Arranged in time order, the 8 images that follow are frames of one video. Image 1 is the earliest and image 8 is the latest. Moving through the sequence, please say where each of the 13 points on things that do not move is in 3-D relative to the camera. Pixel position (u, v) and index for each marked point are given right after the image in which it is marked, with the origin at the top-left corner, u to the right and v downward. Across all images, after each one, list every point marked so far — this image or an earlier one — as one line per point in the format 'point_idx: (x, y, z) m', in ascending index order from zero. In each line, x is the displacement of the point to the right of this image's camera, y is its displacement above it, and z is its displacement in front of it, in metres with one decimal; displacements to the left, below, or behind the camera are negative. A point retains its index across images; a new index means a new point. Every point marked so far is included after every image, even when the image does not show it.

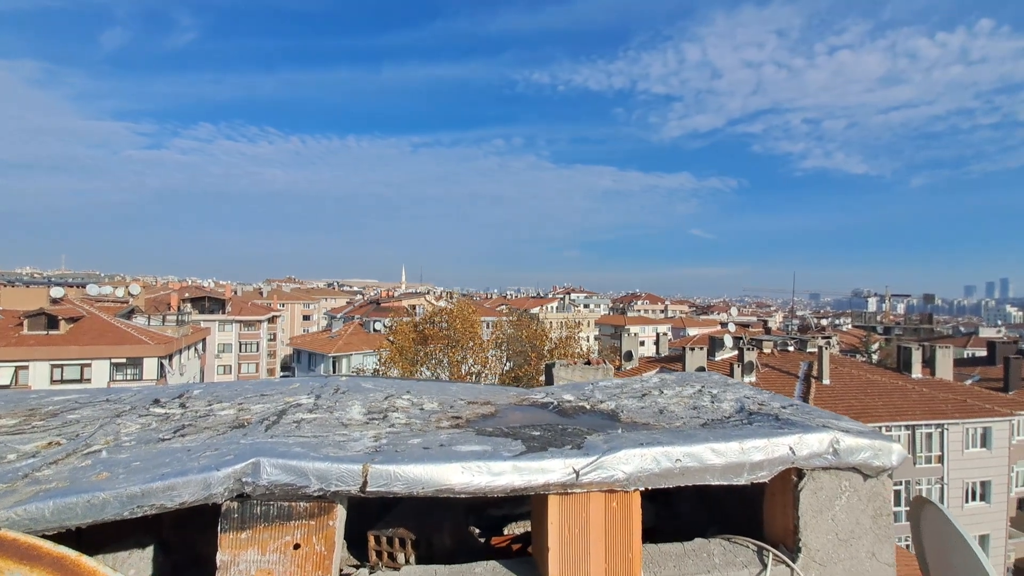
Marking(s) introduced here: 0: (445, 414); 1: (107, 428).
0: (-0.3, -0.7, +2.9) m
1: (-1.8, -0.6, +2.5) m
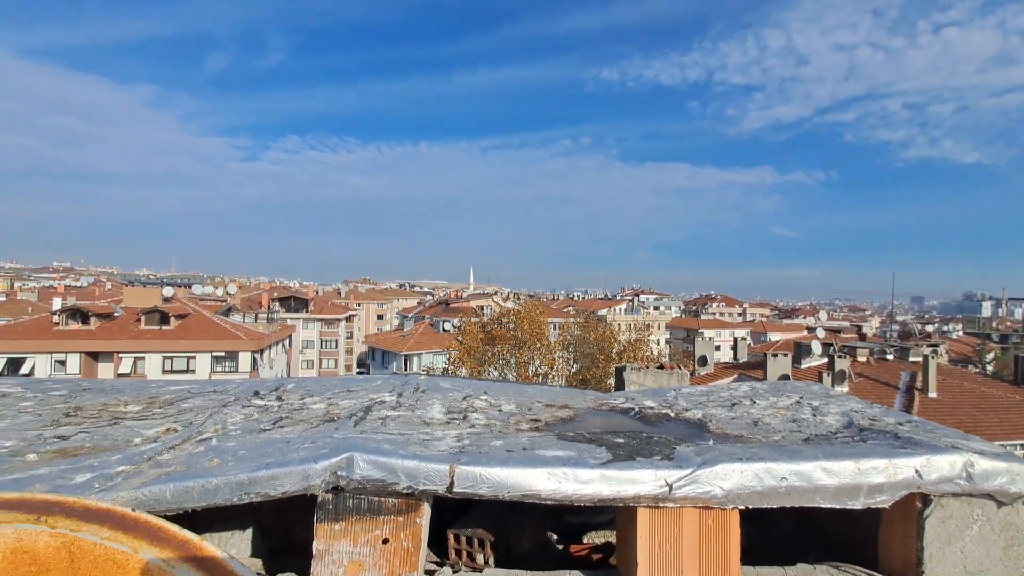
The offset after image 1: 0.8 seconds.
0: (+0.1, -0.7, +3.0) m
1: (-1.4, -0.6, +2.7) m
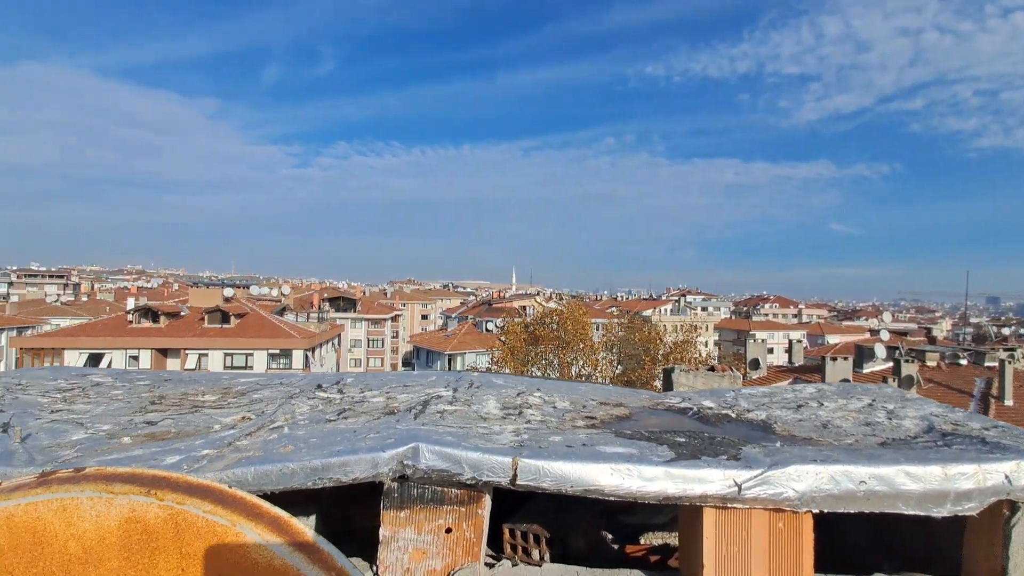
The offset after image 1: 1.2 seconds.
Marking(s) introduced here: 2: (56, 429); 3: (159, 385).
0: (+0.4, -0.7, +3.0) m
1: (-1.1, -0.6, +2.8) m
2: (-1.8, -0.6, +2.3) m
3: (-2.1, -0.6, +3.3) m
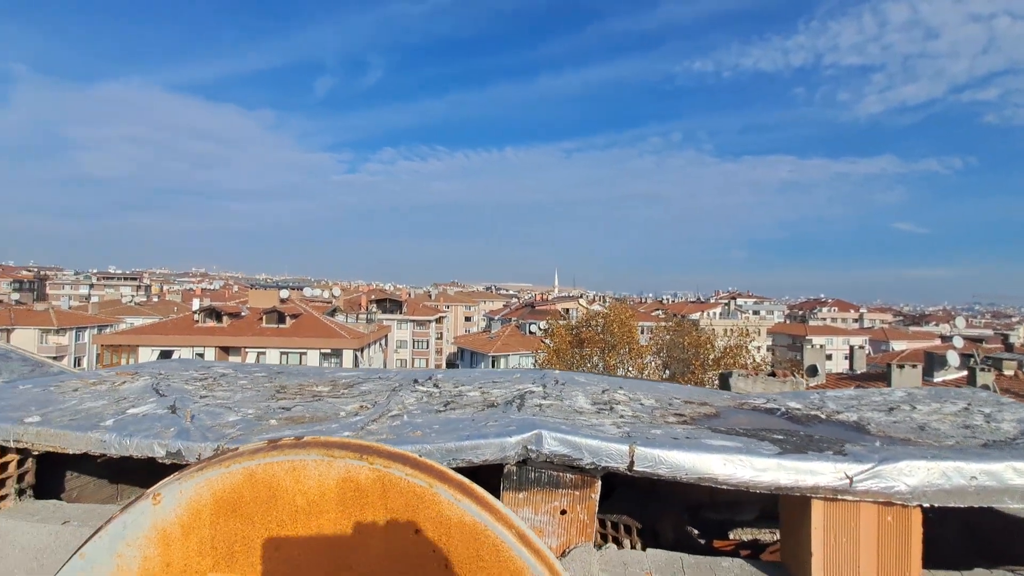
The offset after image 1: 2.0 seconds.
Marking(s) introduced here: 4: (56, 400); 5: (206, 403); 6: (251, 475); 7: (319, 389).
0: (+0.9, -0.7, +3.1) m
1: (-0.6, -0.6, +3.1) m
2: (-1.3, -0.6, +2.6) m
3: (-1.5, -0.6, +3.7) m
4: (-2.2, -0.5, +2.7) m
5: (-1.5, -0.6, +2.8) m
6: (-0.6, -0.4, +1.4) m
7: (-1.1, -0.6, +3.3) m
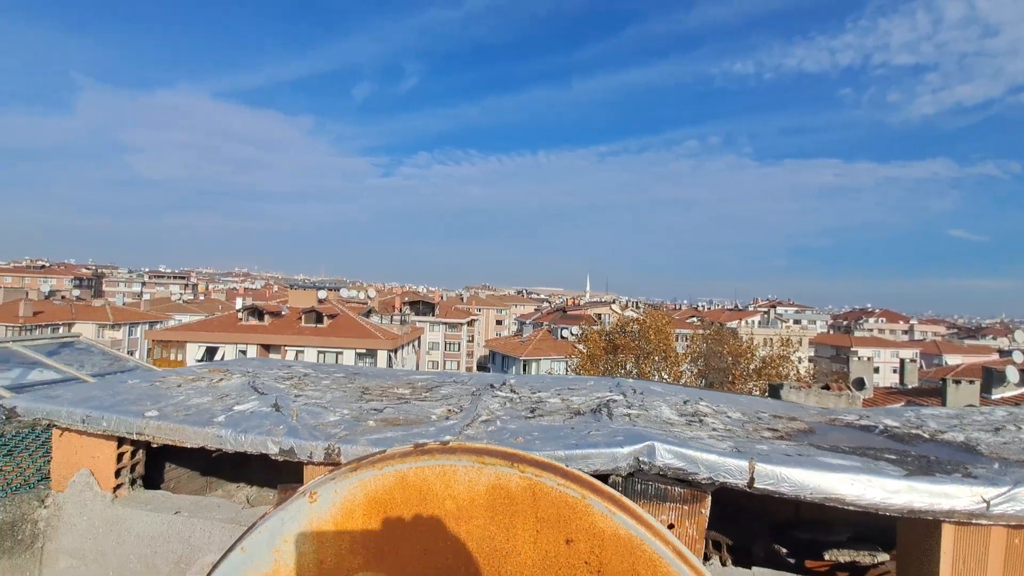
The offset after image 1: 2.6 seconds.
0: (+1.3, -0.7, +3.0) m
1: (-0.2, -0.6, +3.1) m
2: (-0.9, -0.6, +2.7) m
3: (-1.0, -0.6, +3.7) m
4: (-1.7, -0.5, +2.8) m
5: (-1.0, -0.6, +2.8) m
6: (-0.3, -0.5, +1.4) m
7: (-0.7, -0.6, +3.4) m
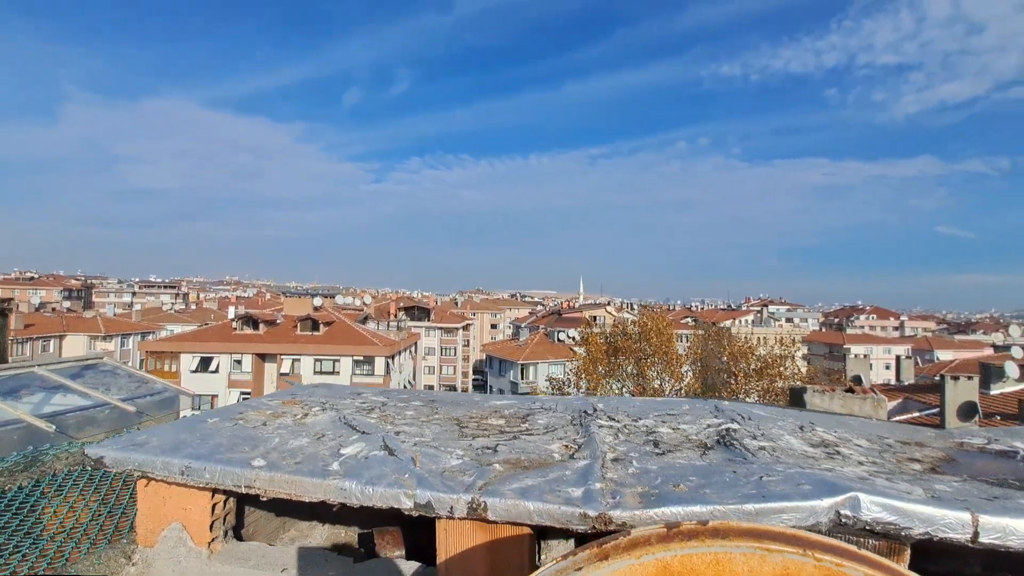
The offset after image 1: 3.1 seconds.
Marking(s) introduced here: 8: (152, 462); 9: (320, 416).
0: (+1.9, -0.8, +2.8) m
1: (+0.4, -0.7, +2.9) m
2: (-0.3, -0.7, +2.4) m
3: (-0.5, -0.7, +3.5) m
4: (-1.1, -0.7, +2.6) m
5: (-0.4, -0.7, +2.6) m
6: (+0.3, -0.6, +1.2) m
7: (-0.1, -0.7, +3.2) m
8: (-1.5, -0.7, +2.3) m
9: (-1.0, -0.7, +3.0) m
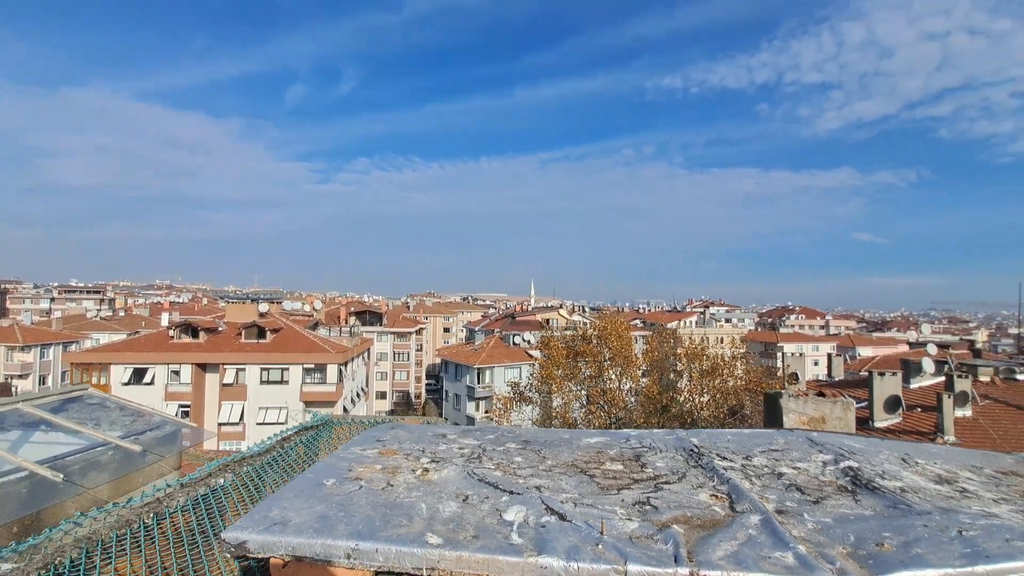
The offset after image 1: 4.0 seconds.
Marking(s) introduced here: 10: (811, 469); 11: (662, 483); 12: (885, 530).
0: (+2.5, -1.0, +2.9) m
1: (+1.0, -1.0, +2.8) m
2: (+0.4, -0.9, +2.3) m
3: (+0.1, -1.0, +3.4) m
4: (-0.4, -0.9, +2.4) m
5: (+0.2, -0.9, +2.5) m
6: (+1.1, -0.8, +1.1) m
7: (+0.5, -1.0, +3.1) m
8: (-0.7, -0.9, +2.1) m
9: (-0.3, -0.9, +2.8) m
10: (+1.6, -1.0, +3.1) m
11: (+0.7, -1.0, +2.8) m
12: (+1.4, -0.9, +2.1) m
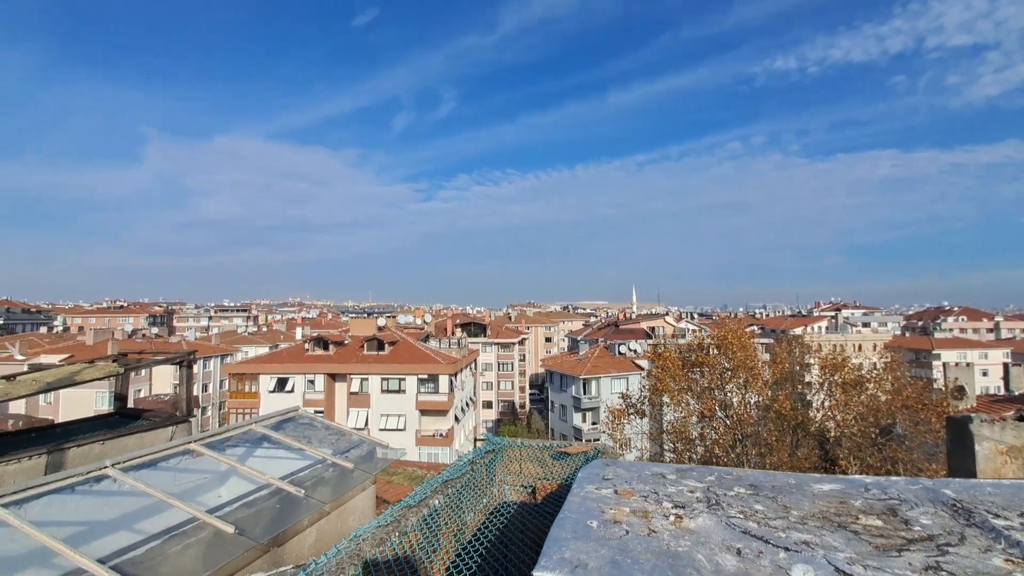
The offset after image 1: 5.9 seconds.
0: (+3.8, -1.2, +2.4) m
1: (+2.3, -1.2, +2.6) m
2: (+1.5, -1.2, +2.2) m
3: (+1.5, -1.2, +3.3) m
4: (+0.7, -1.2, +2.5) m
5: (+1.4, -1.2, +2.4) m
6: (+2.0, -1.0, +0.9) m
7: (+1.8, -1.2, +2.9) m
8: (+0.4, -1.2, +2.2) m
9: (+0.9, -1.2, +2.9) m
10: (+2.9, -1.2, +2.7) m
11: (+2.0, -1.2, +2.6) m
12: (+2.5, -1.1, +1.9) m
